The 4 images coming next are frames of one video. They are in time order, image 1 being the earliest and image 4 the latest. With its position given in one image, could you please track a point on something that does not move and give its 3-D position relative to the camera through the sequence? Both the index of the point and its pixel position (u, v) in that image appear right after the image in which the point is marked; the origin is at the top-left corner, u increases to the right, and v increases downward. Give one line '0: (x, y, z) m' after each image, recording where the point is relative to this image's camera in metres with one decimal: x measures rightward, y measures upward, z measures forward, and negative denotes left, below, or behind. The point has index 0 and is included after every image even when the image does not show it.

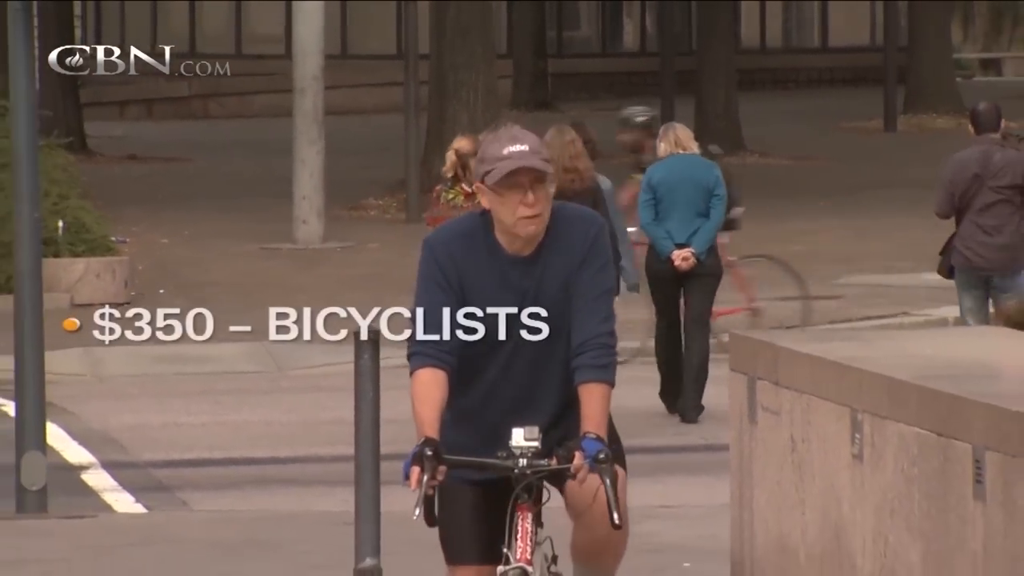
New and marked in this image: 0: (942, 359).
0: (+0.9, -0.1, +7.8) m
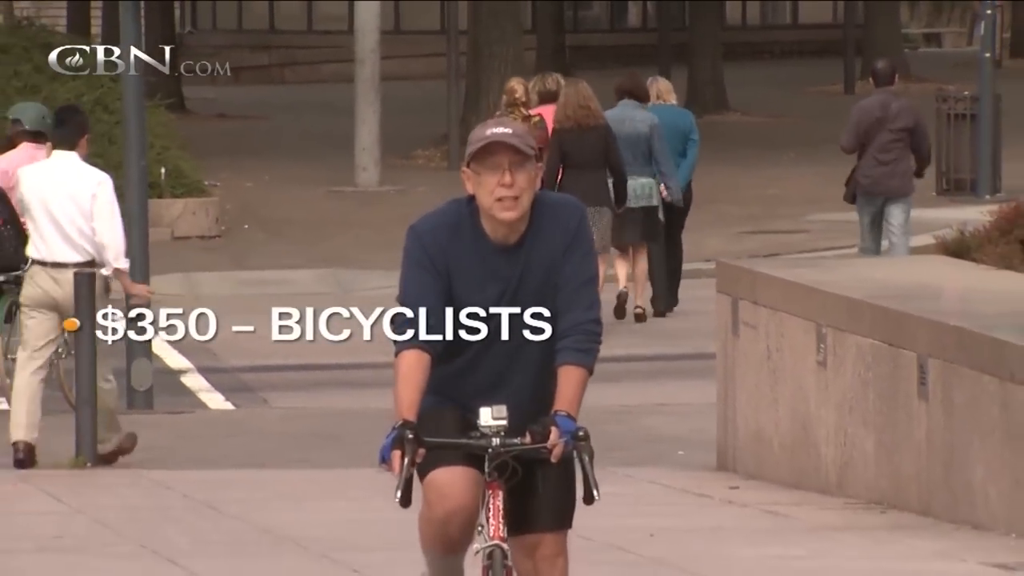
0: (+1.0, 0.0, +9.2) m
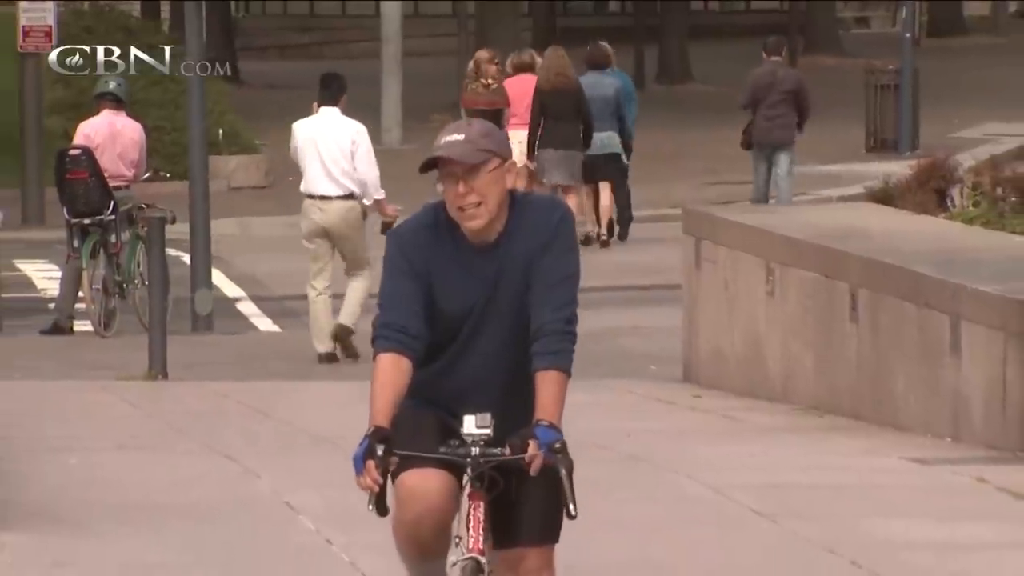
0: (+1.0, +0.2, +11.0) m
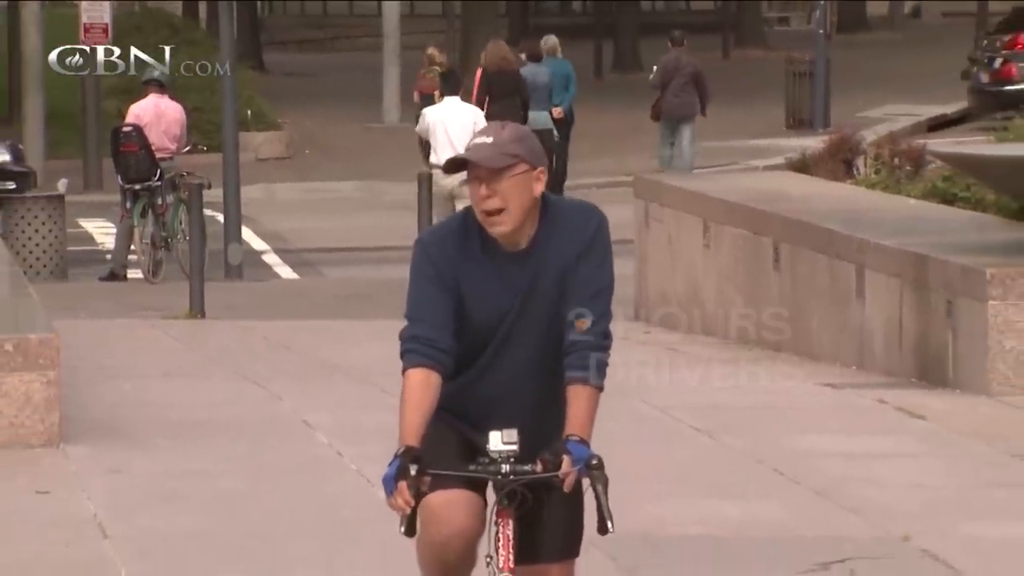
0: (+0.9, +0.4, +13.0) m
